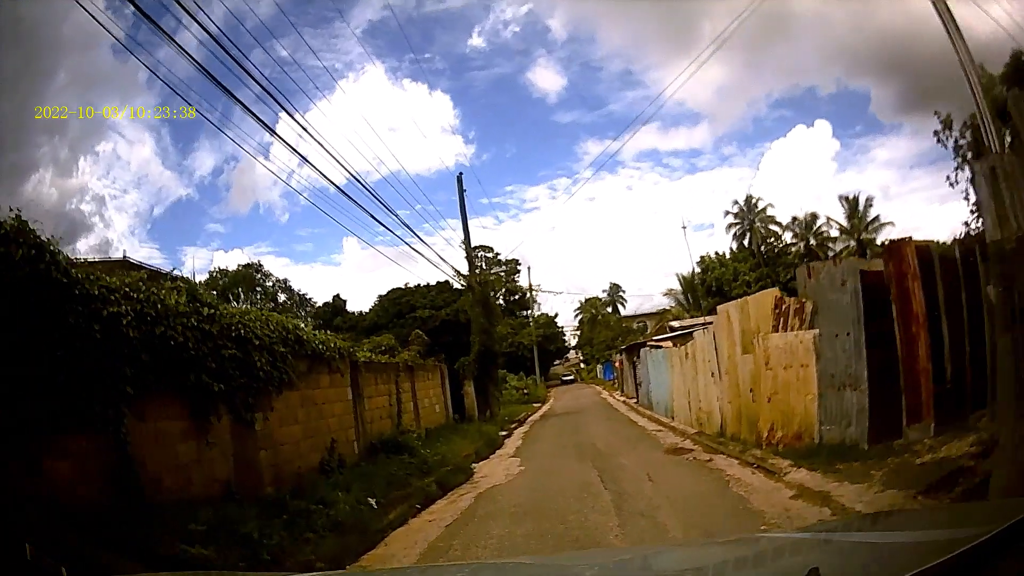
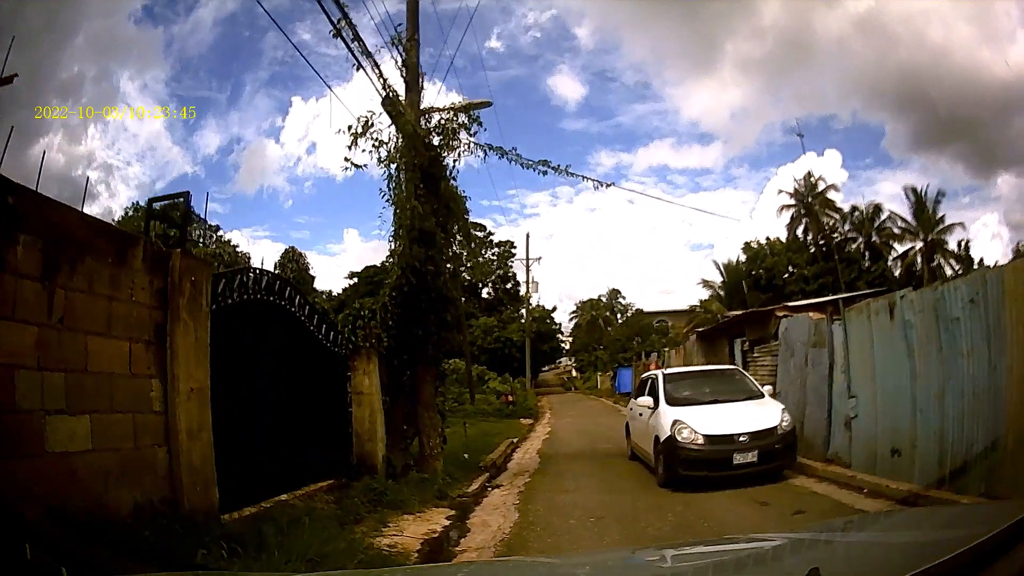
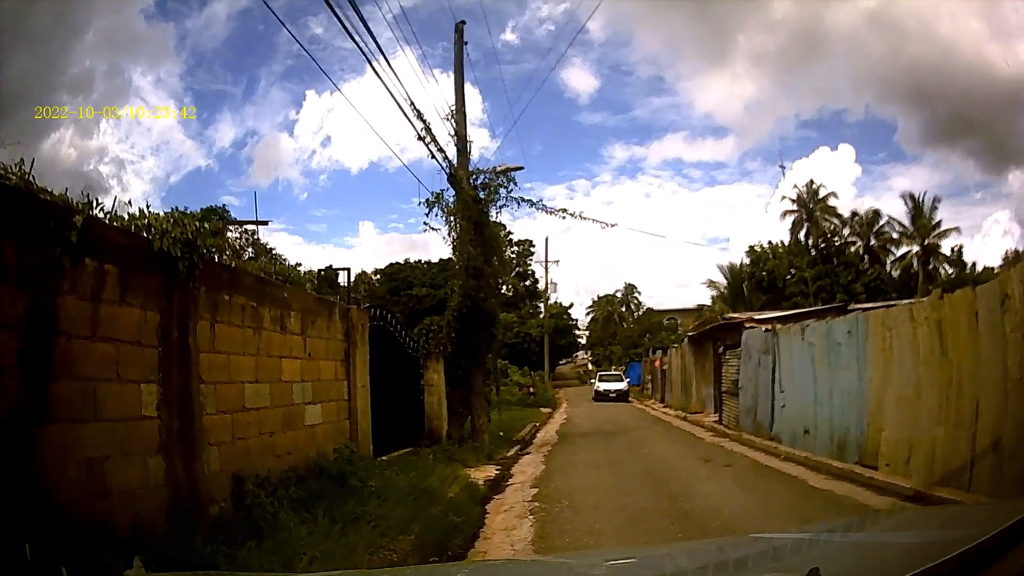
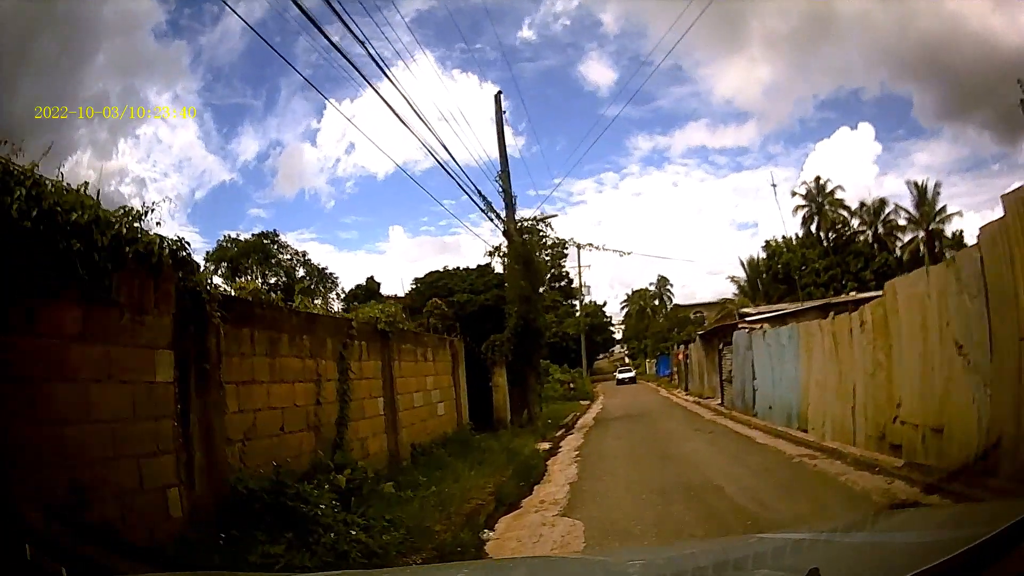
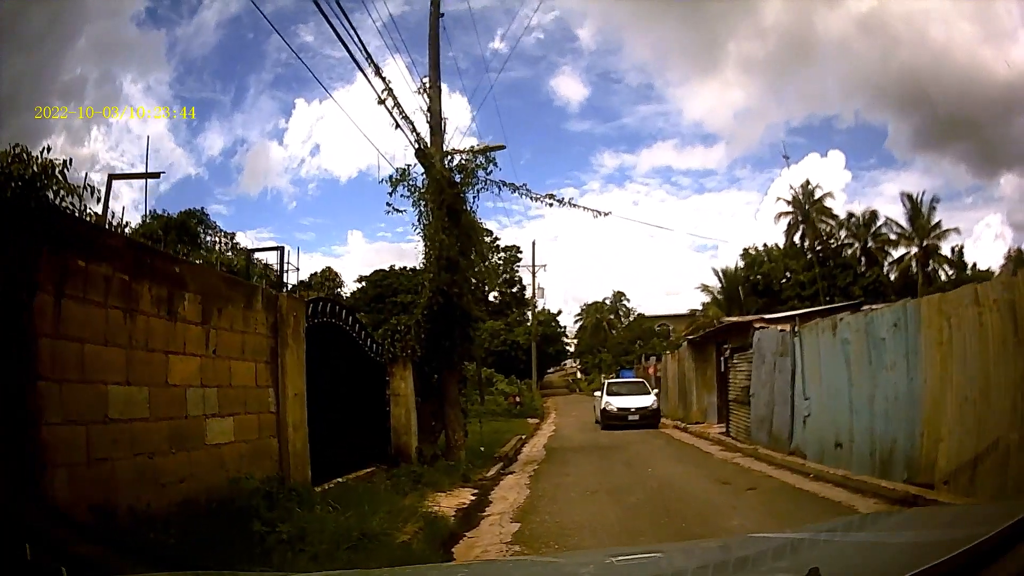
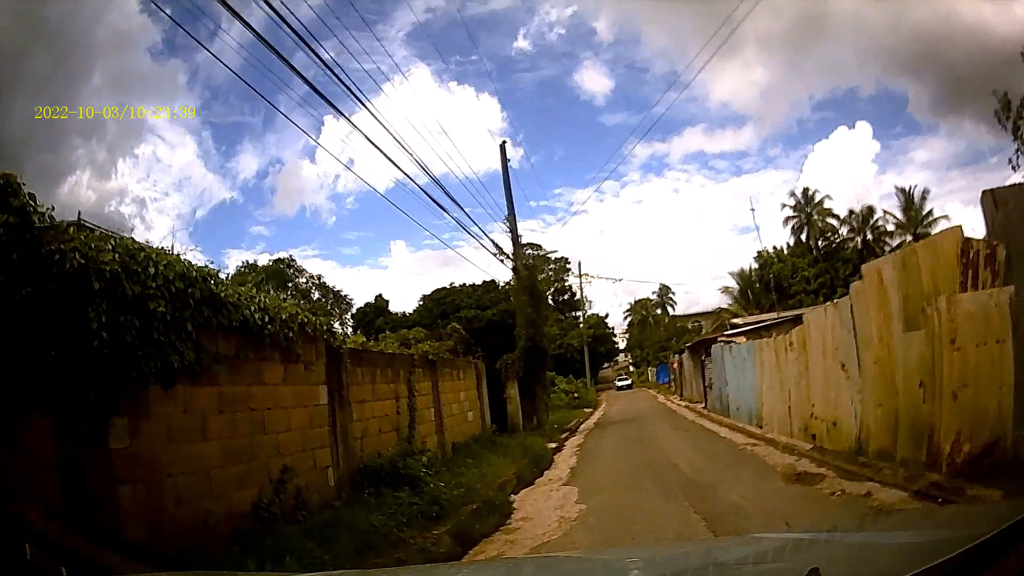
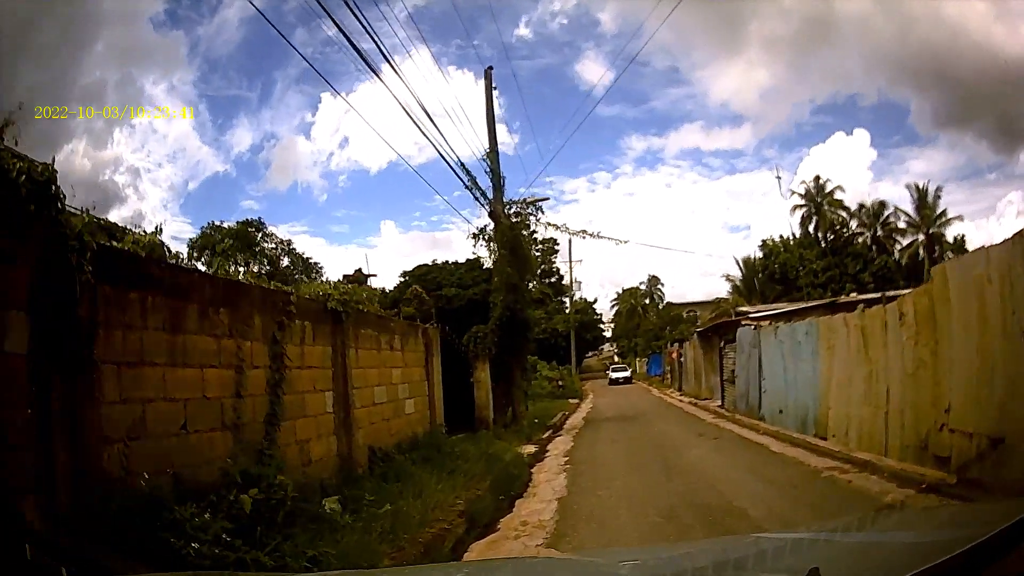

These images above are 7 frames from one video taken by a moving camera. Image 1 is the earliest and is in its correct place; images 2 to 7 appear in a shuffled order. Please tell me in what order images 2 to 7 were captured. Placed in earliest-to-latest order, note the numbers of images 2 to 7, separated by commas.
6, 4, 7, 3, 5, 2
